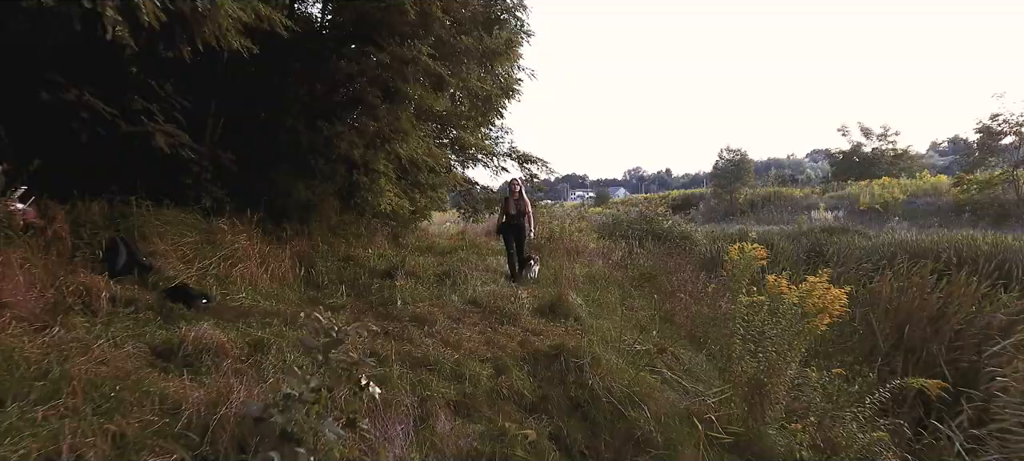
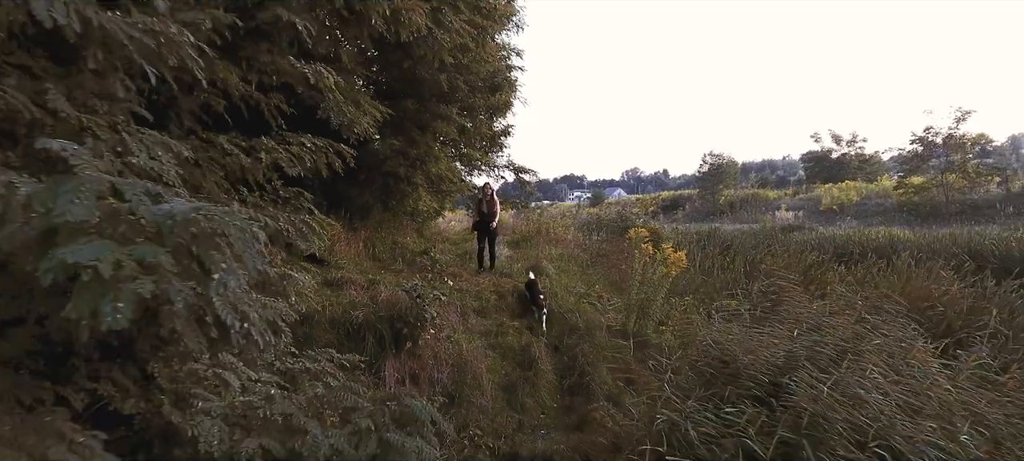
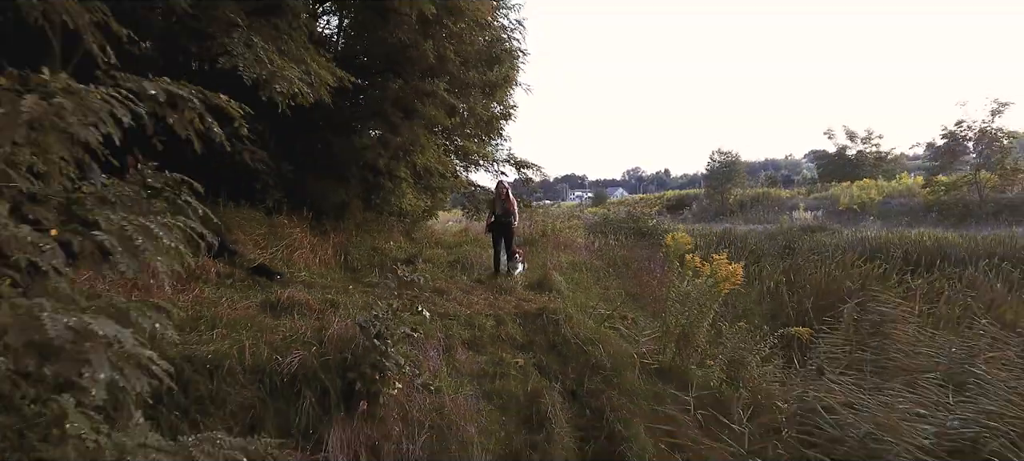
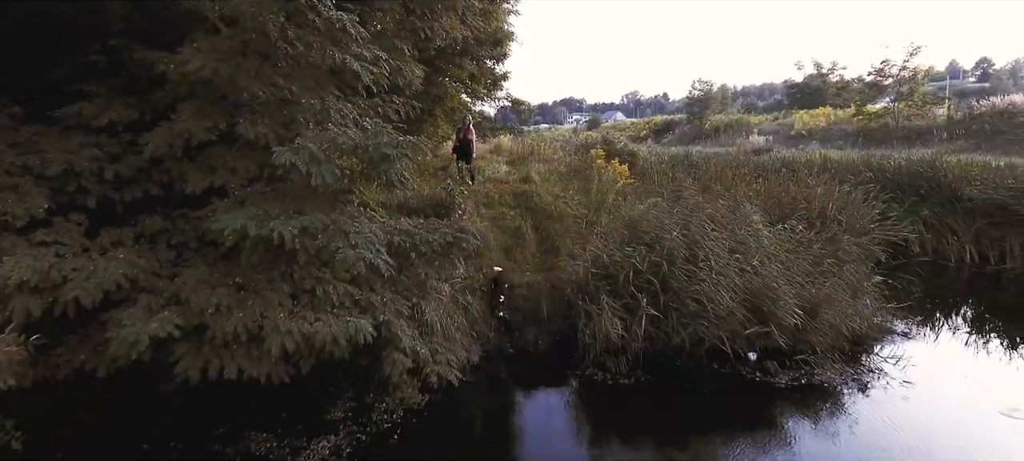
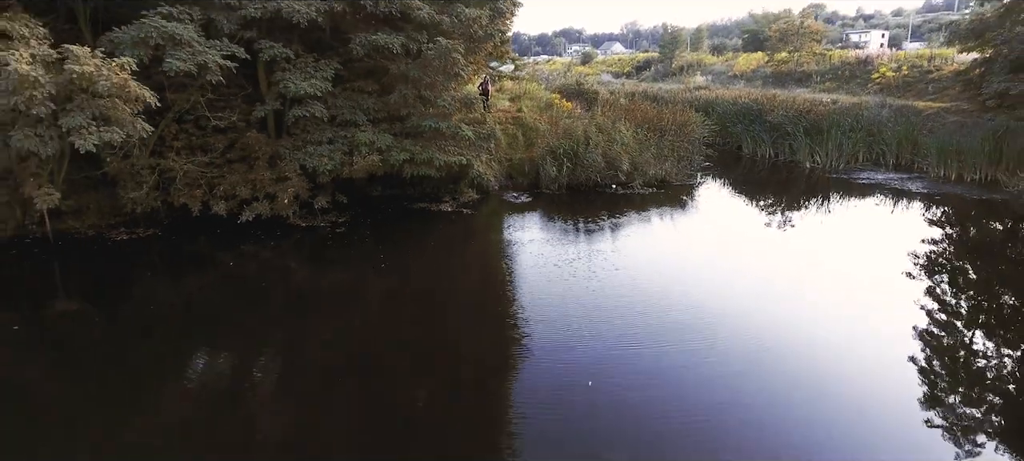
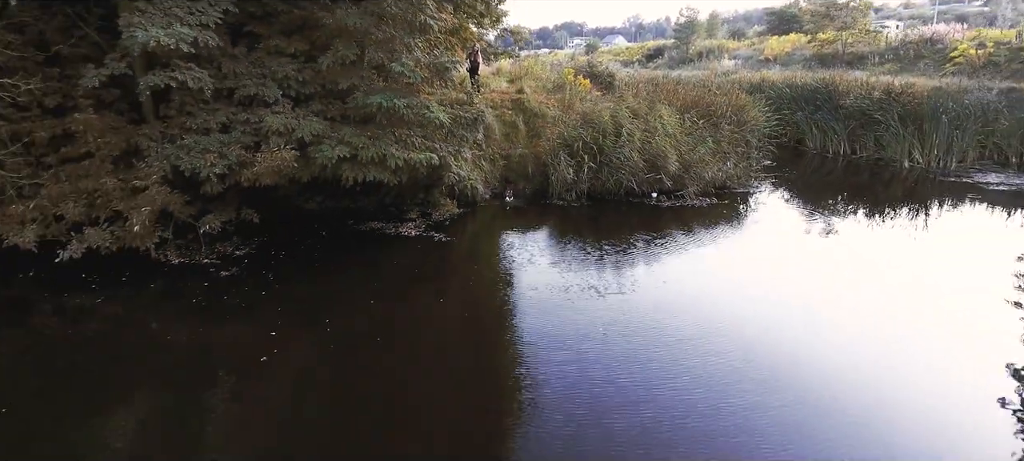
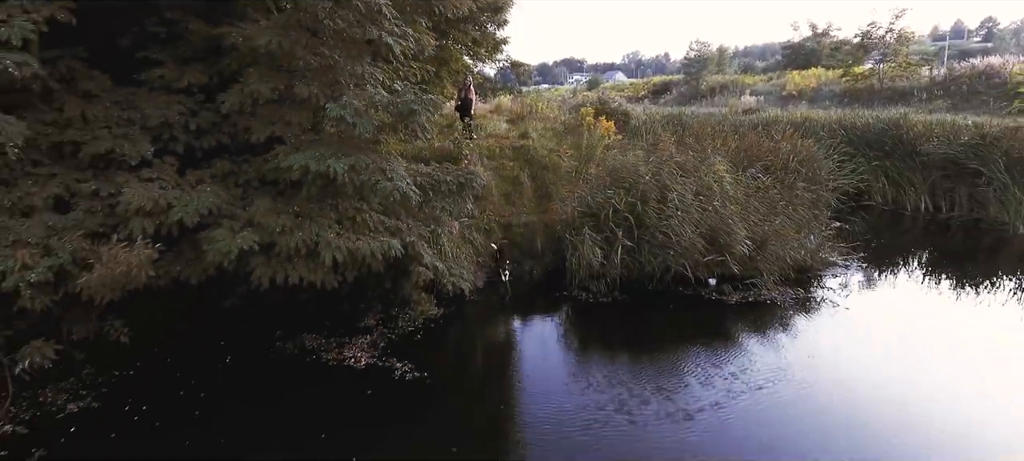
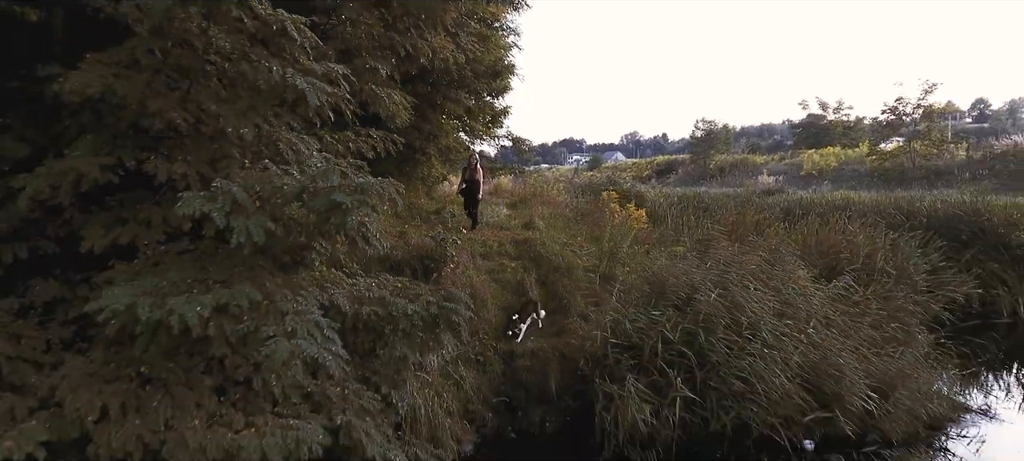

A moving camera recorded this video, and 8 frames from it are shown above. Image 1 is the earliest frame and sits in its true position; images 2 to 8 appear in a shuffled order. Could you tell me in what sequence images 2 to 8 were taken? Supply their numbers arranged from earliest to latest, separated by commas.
3, 2, 8, 4, 7, 6, 5
